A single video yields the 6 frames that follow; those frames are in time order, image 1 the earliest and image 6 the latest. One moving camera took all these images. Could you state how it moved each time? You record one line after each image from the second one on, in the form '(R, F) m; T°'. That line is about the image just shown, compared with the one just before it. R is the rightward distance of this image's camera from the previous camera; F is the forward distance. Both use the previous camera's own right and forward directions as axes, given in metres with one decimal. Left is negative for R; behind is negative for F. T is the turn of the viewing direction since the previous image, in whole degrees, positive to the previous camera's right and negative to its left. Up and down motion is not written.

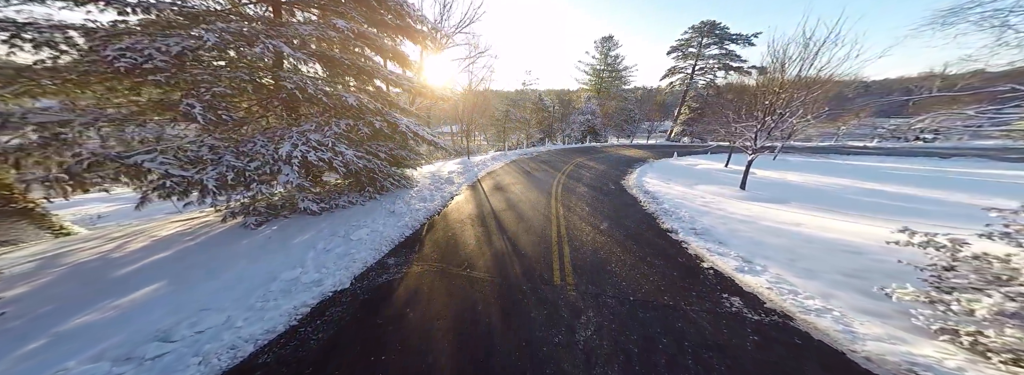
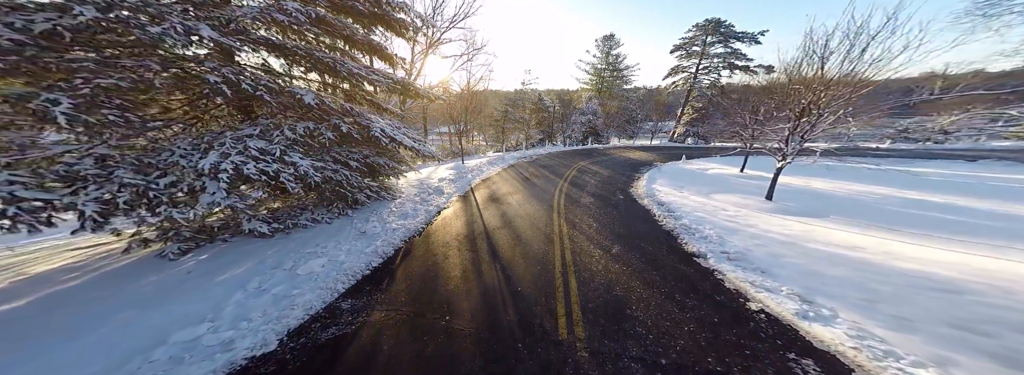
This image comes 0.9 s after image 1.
(+0.1, +1.0) m; 0°
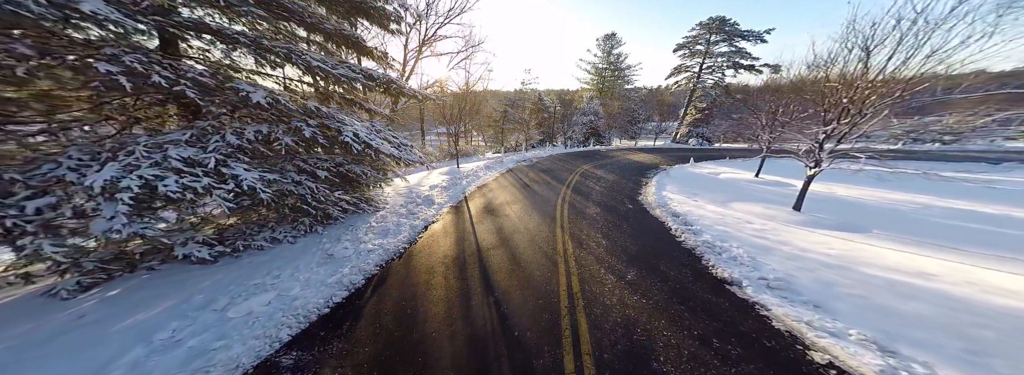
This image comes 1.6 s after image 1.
(+0.1, +0.8) m; 0°
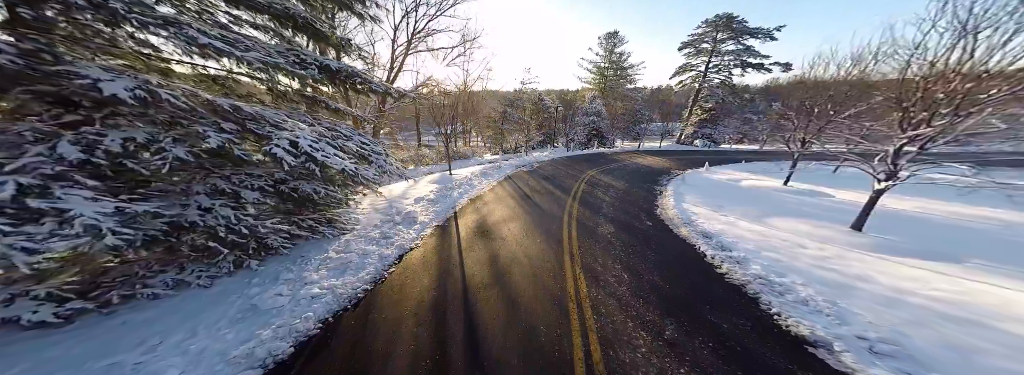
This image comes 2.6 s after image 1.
(+0.1, +1.2) m; 0°
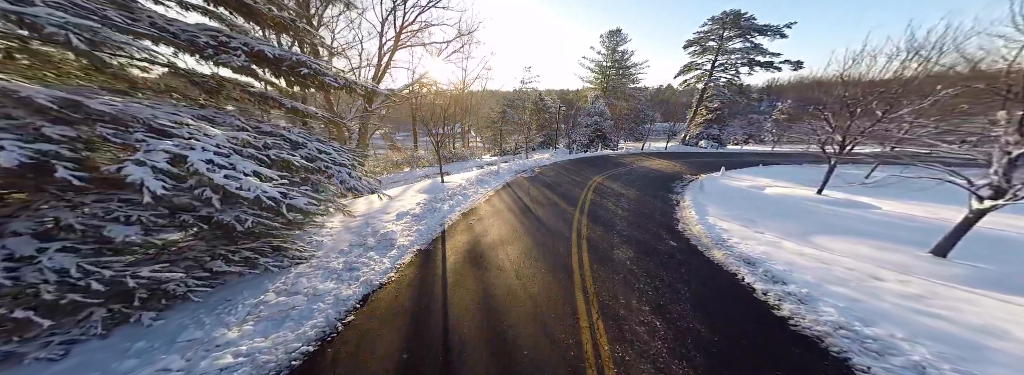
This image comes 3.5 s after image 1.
(0.0, +1.1) m; 0°
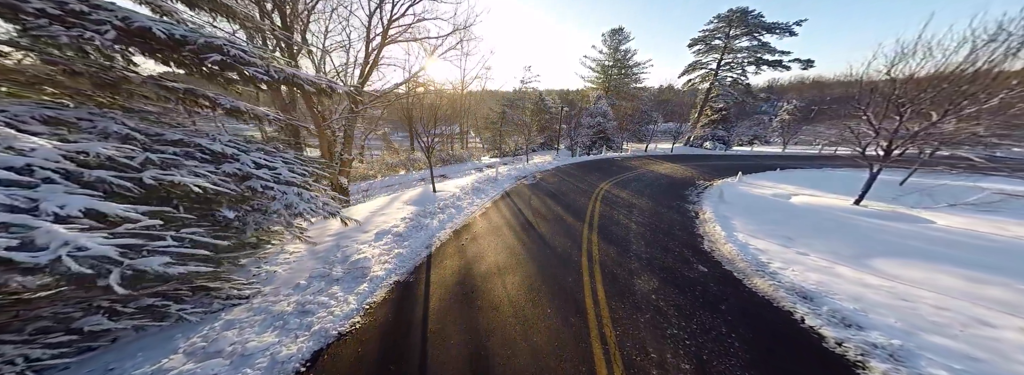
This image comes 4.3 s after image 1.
(0.0, +1.0) m; 0°
